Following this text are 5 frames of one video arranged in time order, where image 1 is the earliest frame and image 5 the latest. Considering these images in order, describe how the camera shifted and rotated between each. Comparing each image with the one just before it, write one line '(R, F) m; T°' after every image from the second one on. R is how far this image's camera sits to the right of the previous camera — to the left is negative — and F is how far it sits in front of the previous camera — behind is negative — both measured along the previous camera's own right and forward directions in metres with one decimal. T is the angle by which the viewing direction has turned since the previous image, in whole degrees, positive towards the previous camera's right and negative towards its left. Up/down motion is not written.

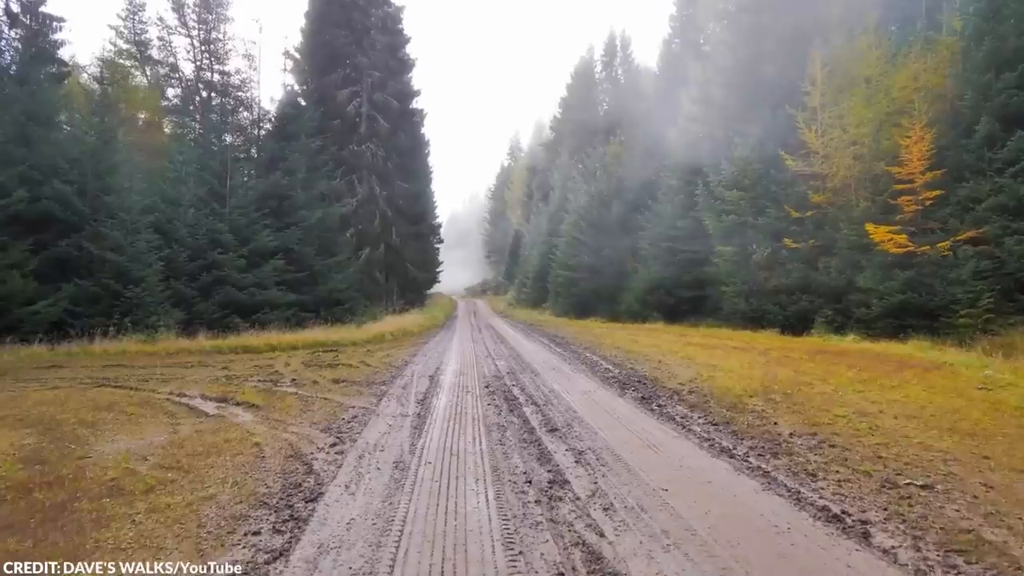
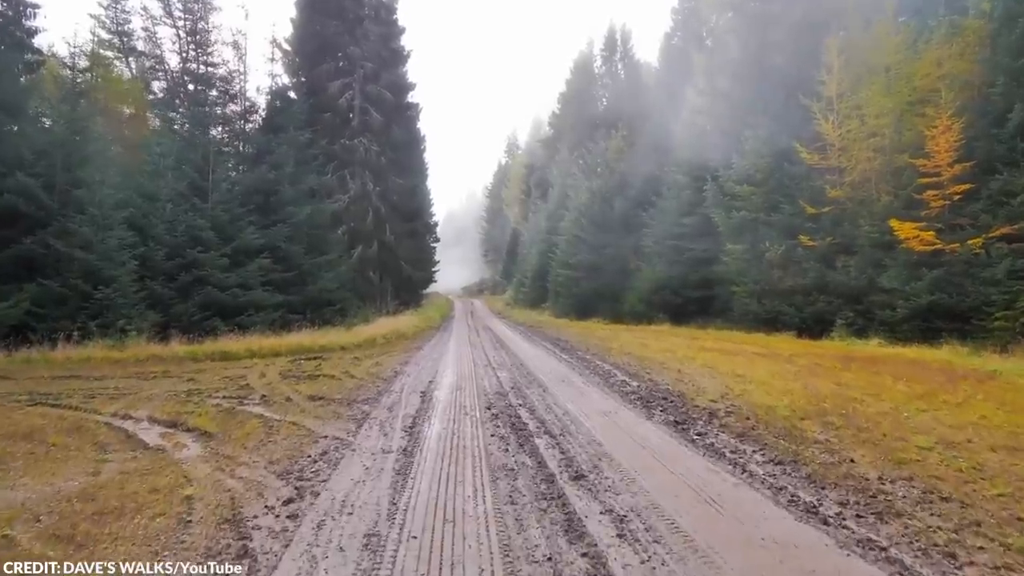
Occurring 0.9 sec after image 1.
(-0.2, +1.4) m; 0°
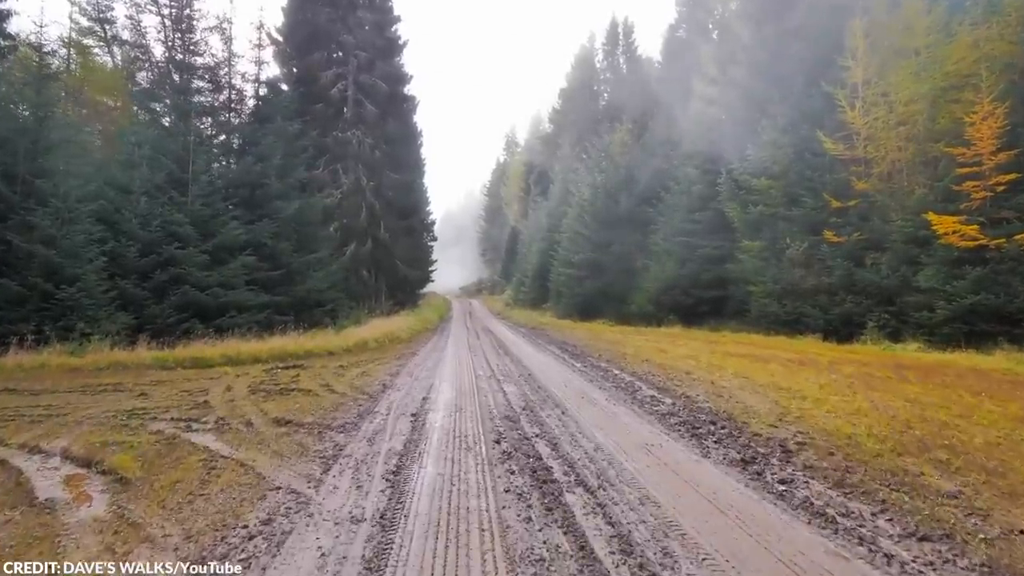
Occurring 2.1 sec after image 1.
(-0.2, +1.6) m; 0°
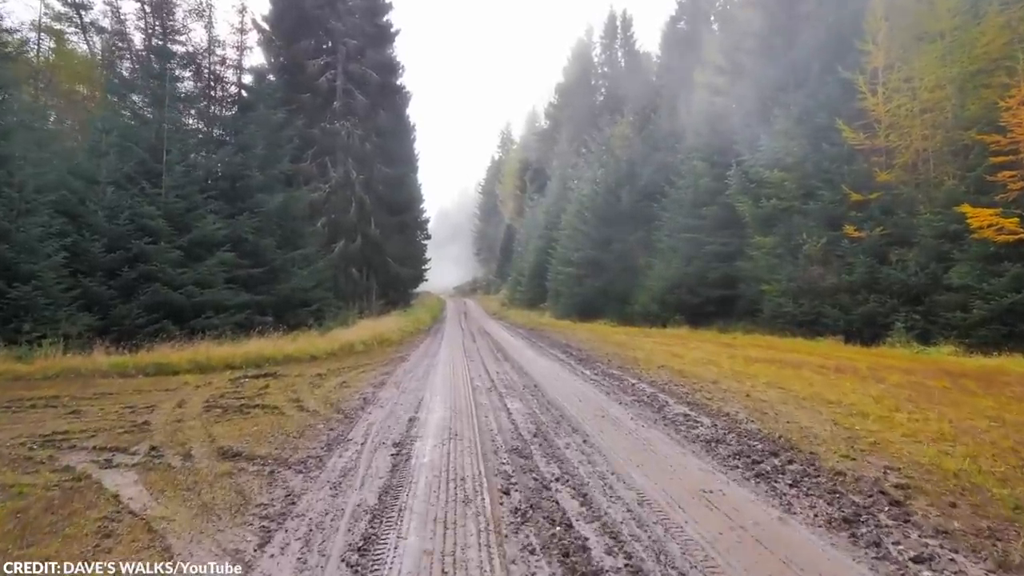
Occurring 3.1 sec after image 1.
(-0.2, +1.4) m; +1°
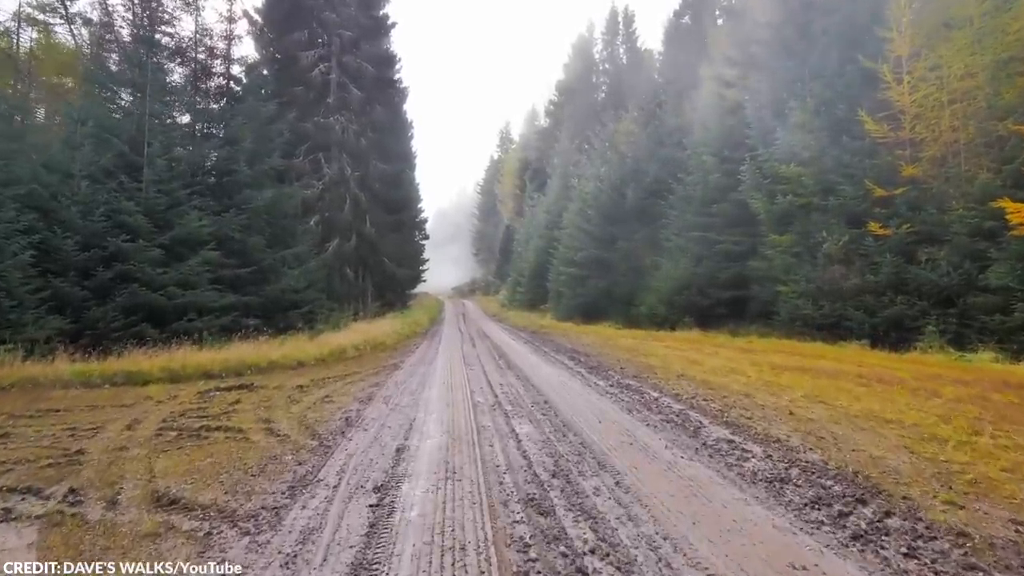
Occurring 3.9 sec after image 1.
(-0.1, +1.2) m; 0°
